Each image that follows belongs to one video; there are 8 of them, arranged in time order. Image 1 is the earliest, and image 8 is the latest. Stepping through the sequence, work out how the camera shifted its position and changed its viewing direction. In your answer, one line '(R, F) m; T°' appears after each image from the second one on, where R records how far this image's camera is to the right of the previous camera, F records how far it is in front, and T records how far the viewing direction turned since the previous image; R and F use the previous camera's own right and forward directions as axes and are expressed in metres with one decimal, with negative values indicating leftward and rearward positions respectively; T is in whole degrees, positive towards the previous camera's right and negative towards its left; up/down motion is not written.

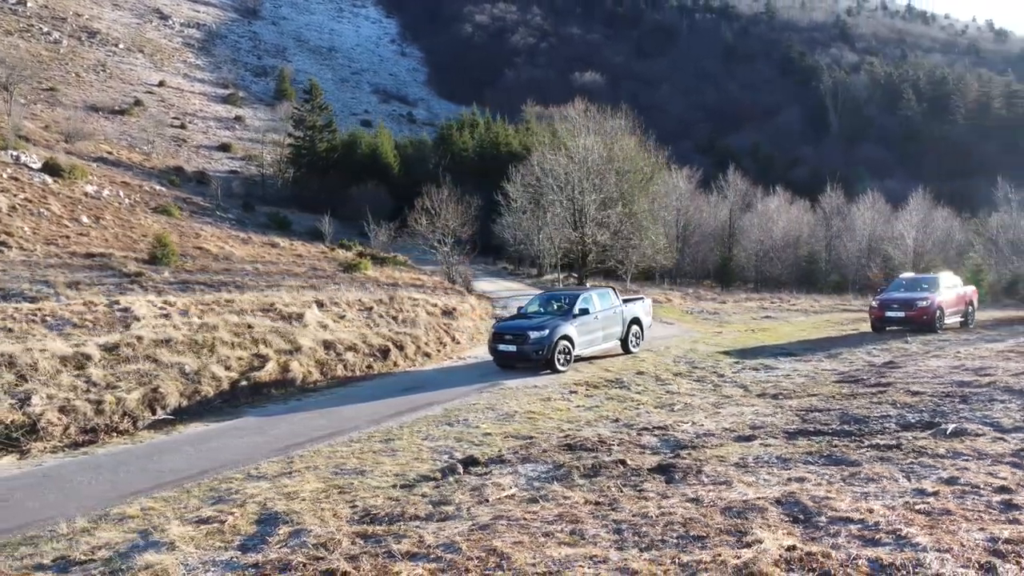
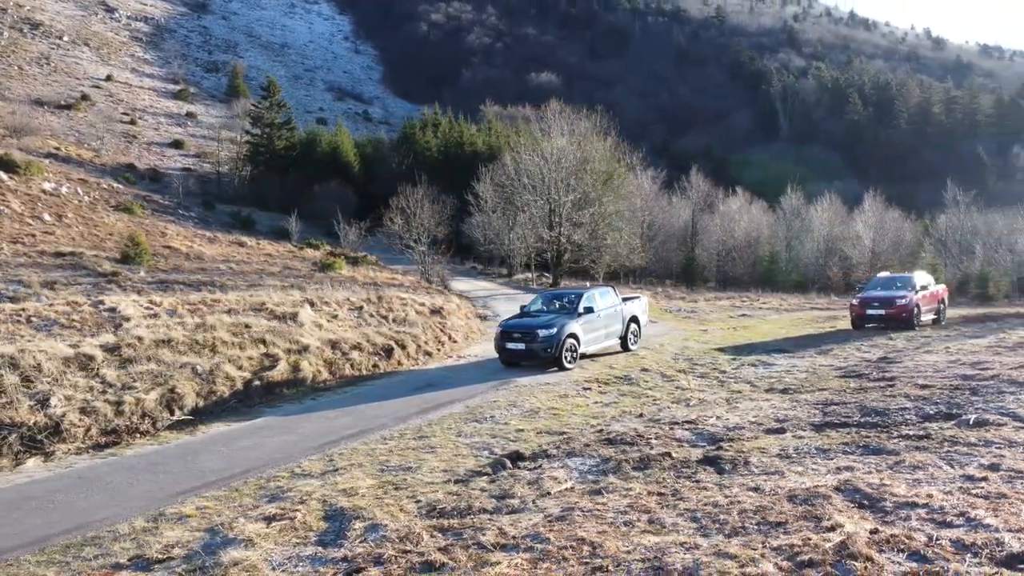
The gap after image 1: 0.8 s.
(-0.9, -0.1) m; +3°
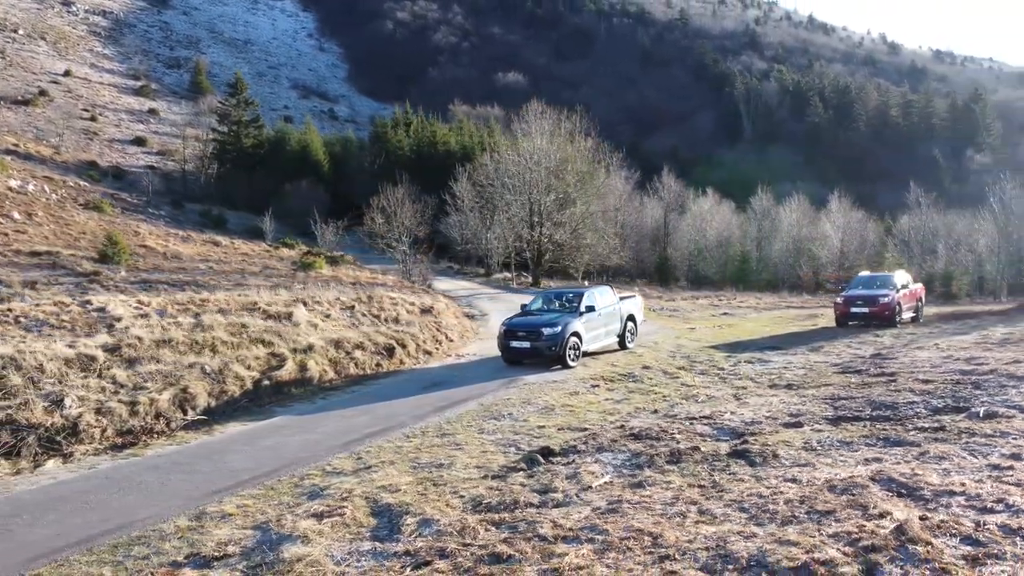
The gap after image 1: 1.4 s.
(-0.7, -0.1) m; +3°
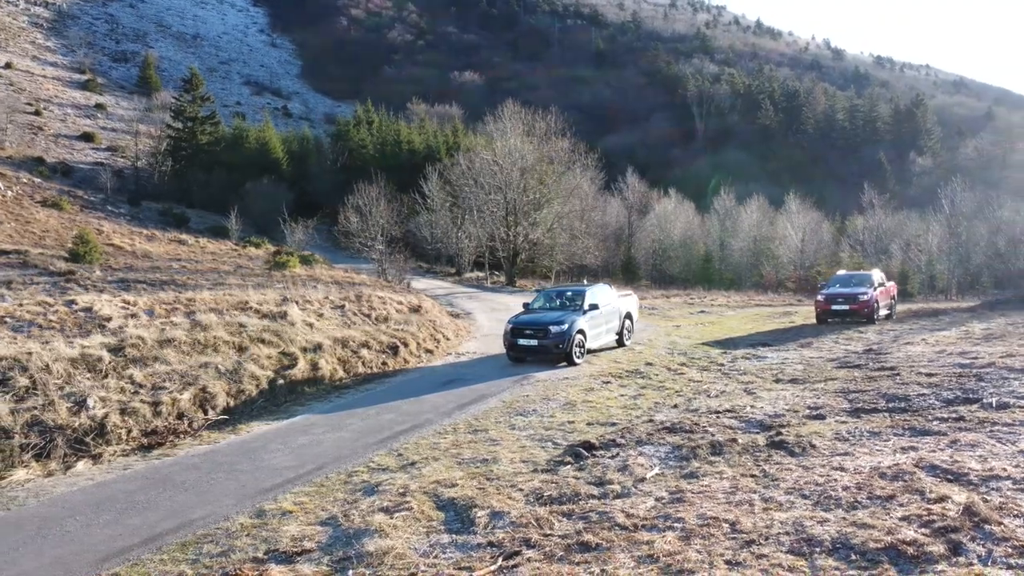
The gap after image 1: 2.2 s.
(-0.9, -0.1) m; +3°
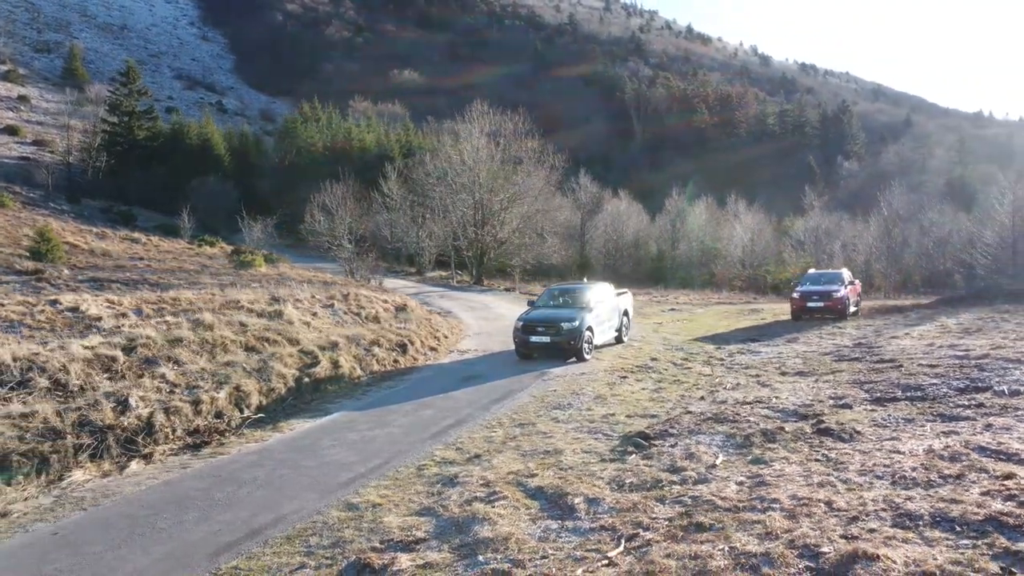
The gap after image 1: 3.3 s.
(-1.3, -0.2) m; +5°
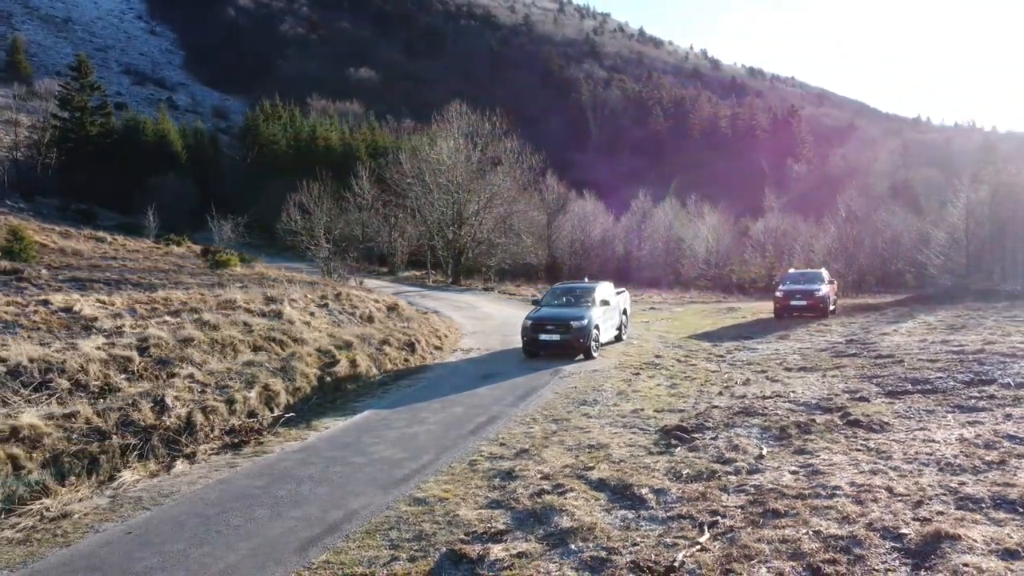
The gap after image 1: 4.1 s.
(-1.0, -0.2) m; +3°
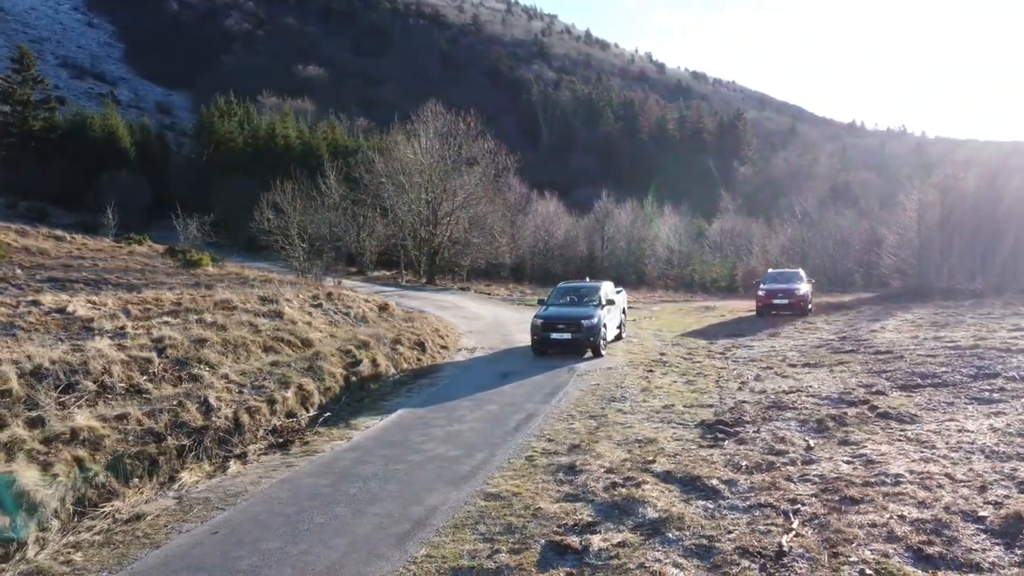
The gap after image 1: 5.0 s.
(-1.1, -0.1) m; +4°
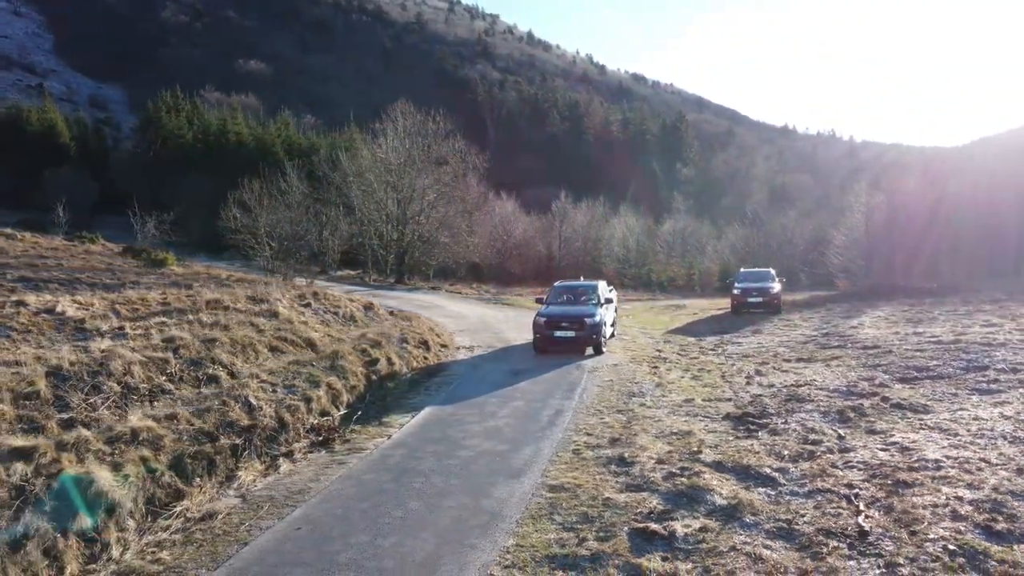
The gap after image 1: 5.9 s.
(-1.1, -0.2) m; +4°
